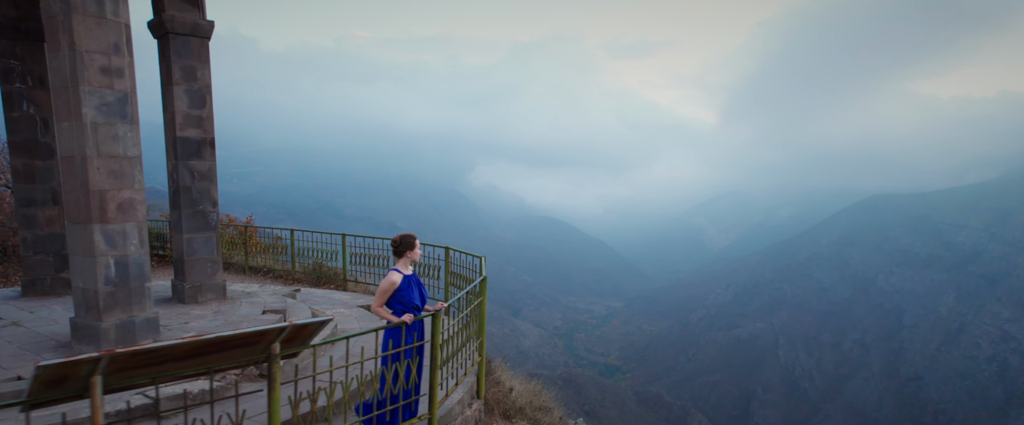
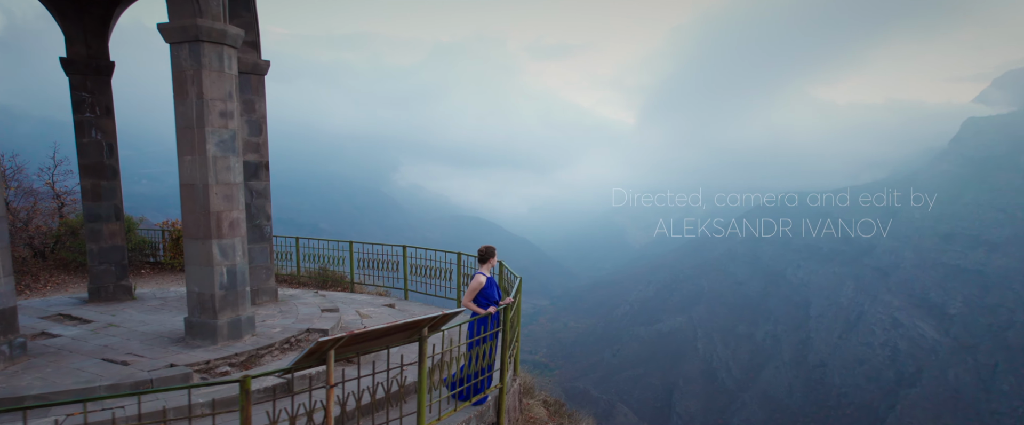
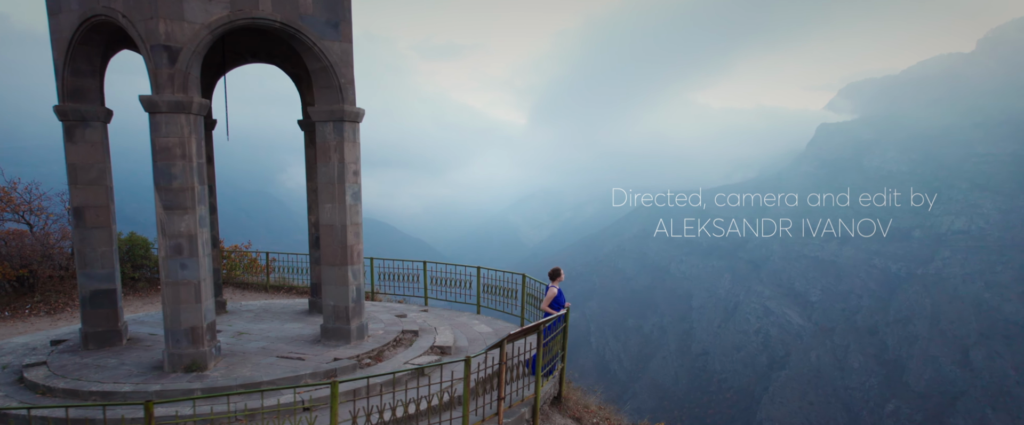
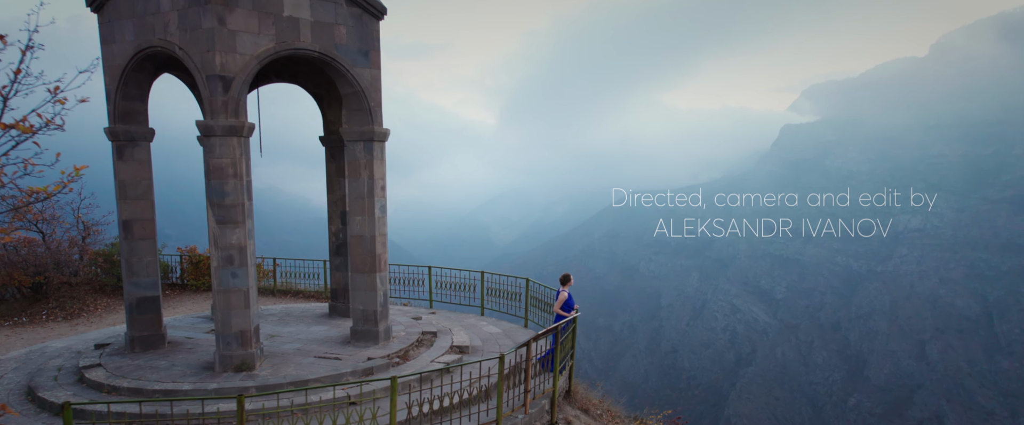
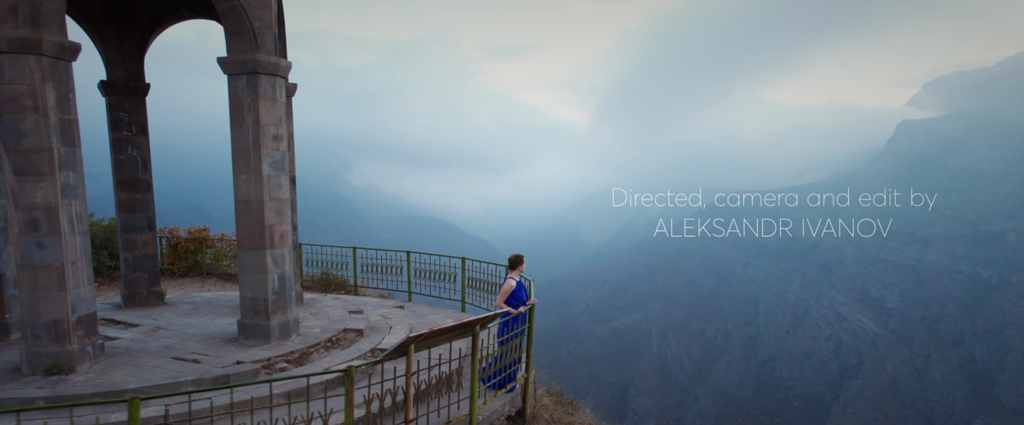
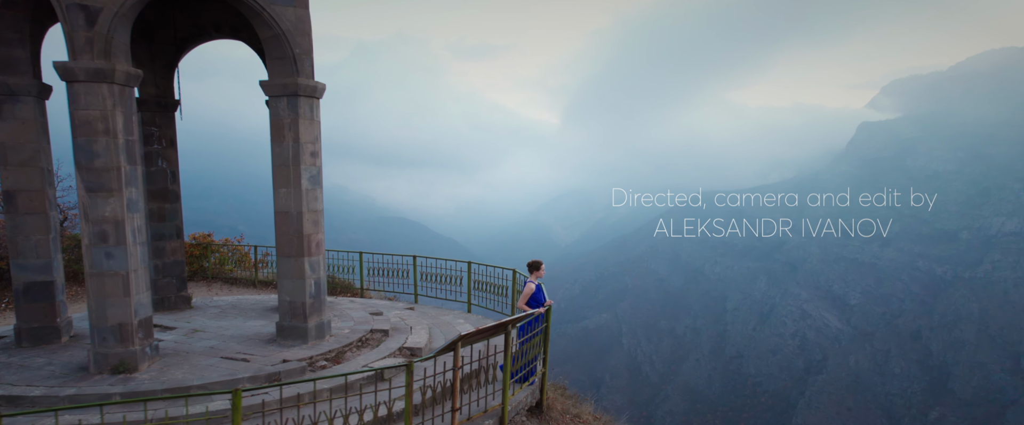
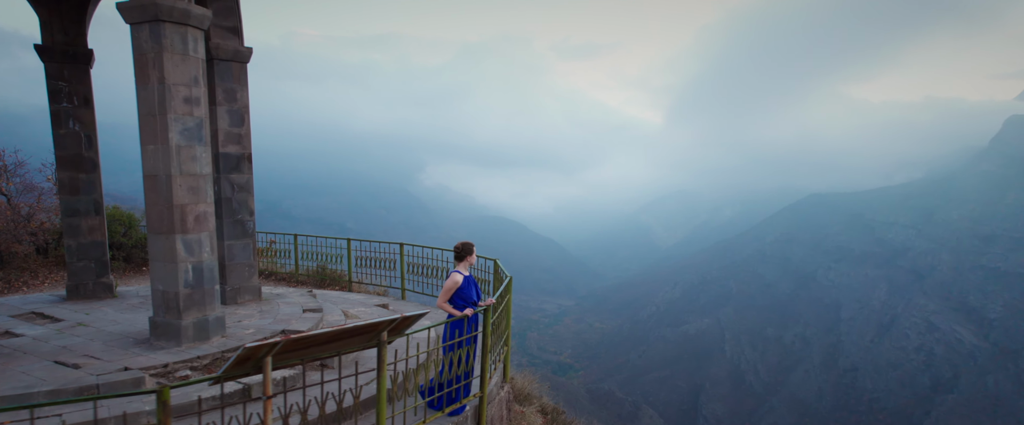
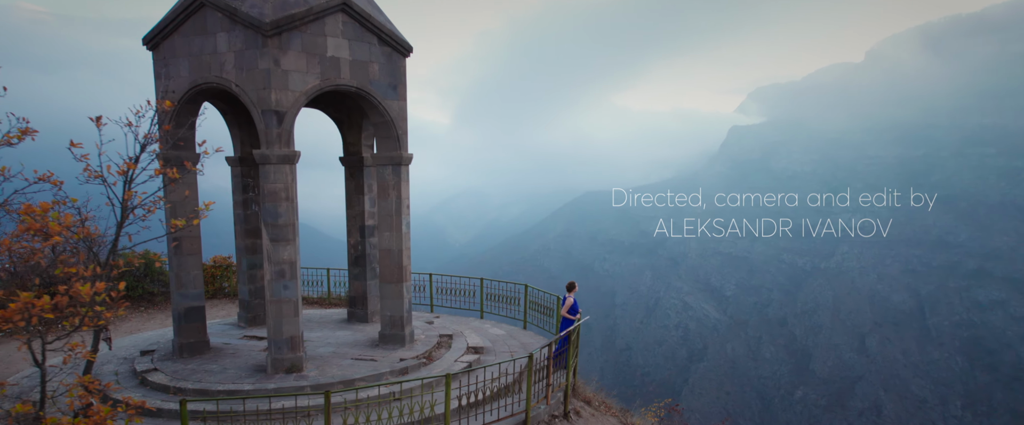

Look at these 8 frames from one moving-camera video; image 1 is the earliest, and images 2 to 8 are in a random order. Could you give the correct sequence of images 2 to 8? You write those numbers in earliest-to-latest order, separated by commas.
7, 2, 5, 6, 3, 4, 8
